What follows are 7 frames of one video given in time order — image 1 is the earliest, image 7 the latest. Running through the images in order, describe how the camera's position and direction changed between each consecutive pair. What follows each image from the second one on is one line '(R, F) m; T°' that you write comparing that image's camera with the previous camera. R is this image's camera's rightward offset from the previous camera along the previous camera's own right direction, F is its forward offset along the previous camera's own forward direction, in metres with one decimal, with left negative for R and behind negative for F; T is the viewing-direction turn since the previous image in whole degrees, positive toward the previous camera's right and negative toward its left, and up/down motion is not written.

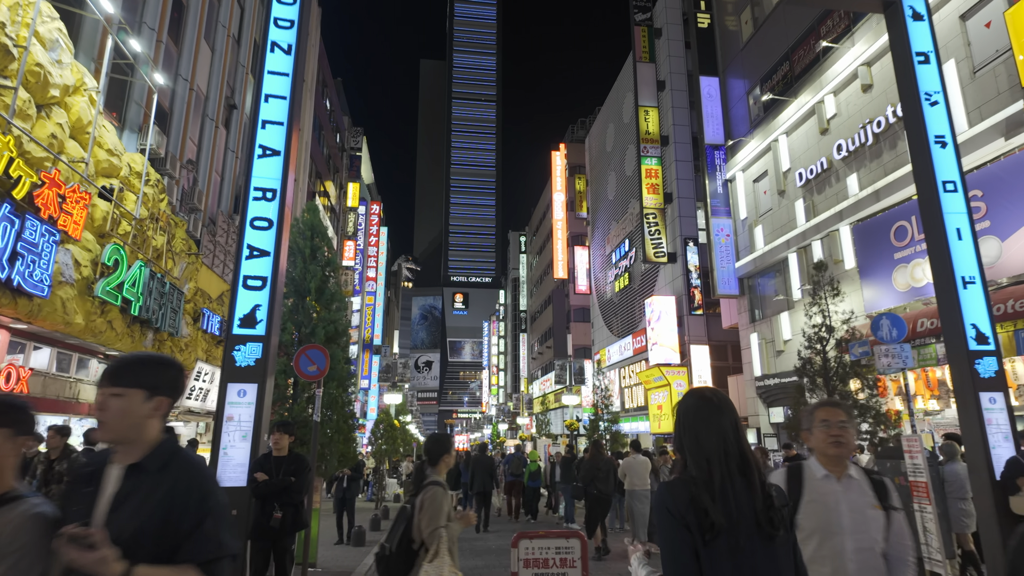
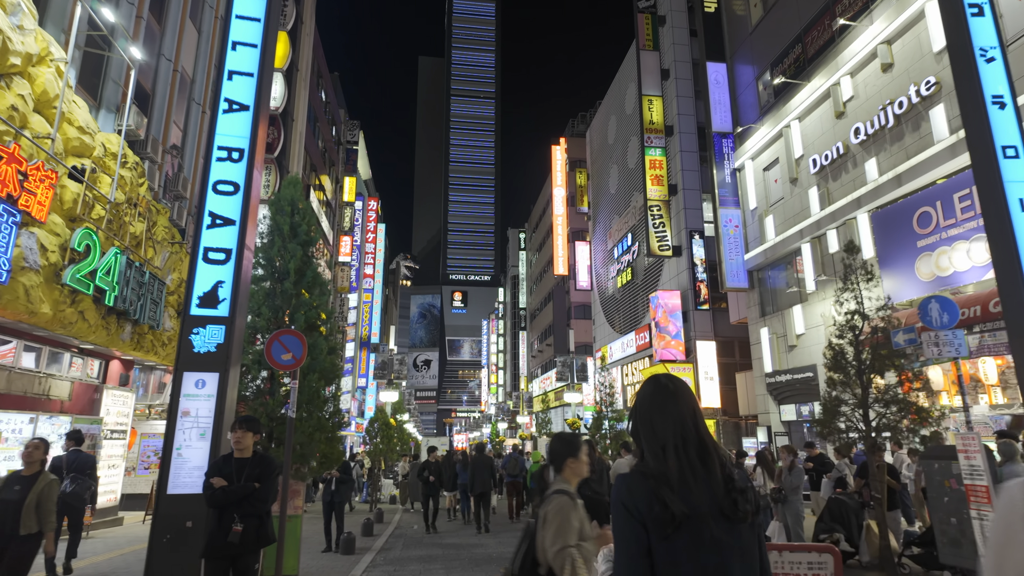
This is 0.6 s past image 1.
(-0.1, +0.9) m; 0°
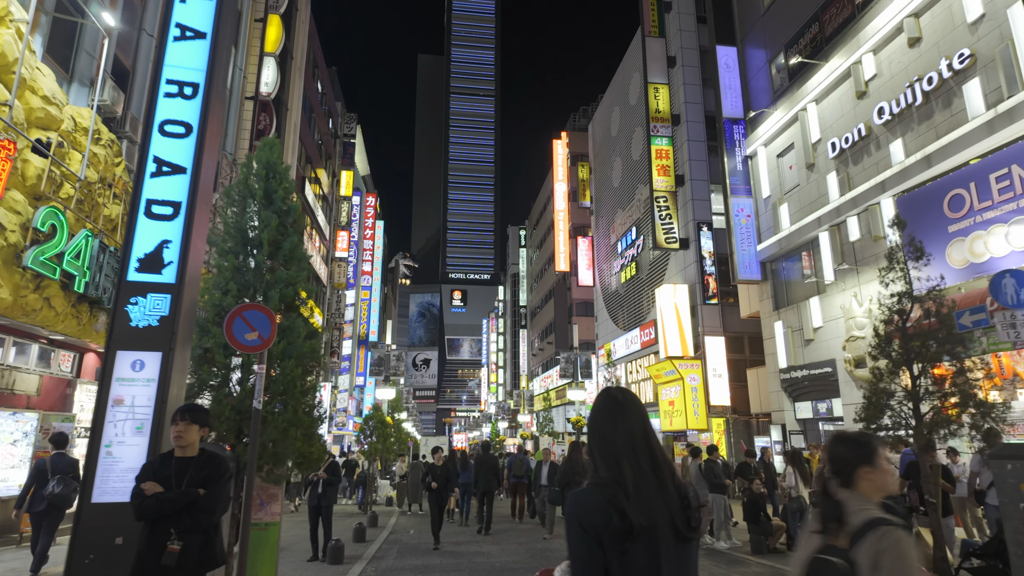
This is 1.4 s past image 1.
(-0.1, +1.0) m; 0°
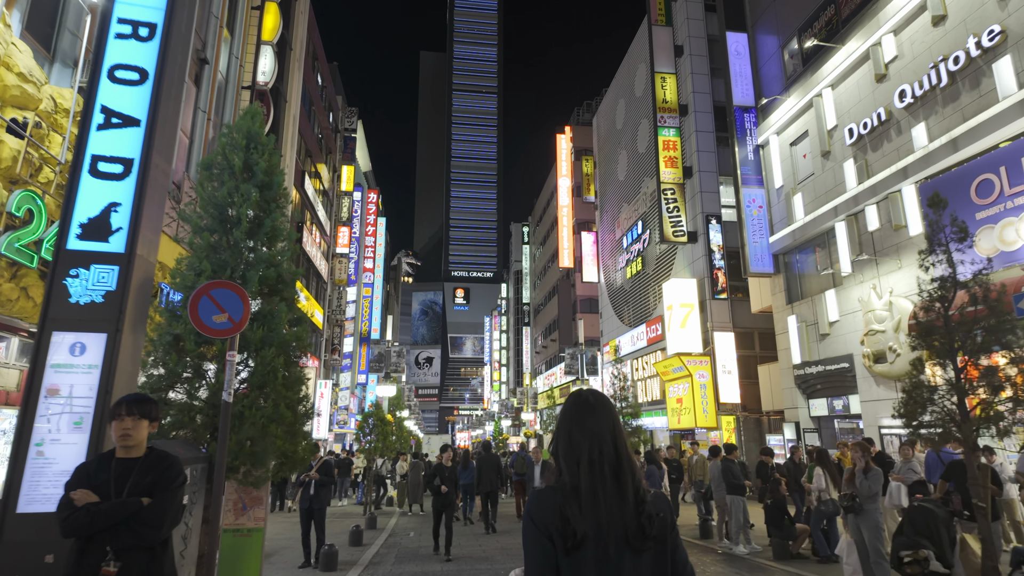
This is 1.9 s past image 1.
(0.0, +0.7) m; 0°
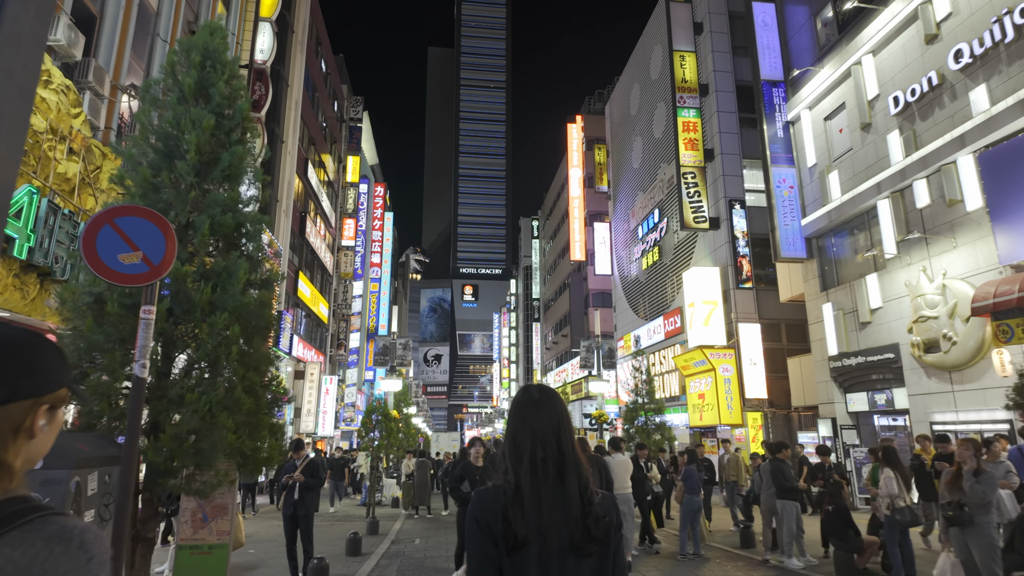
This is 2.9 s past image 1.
(-0.1, +1.3) m; -1°
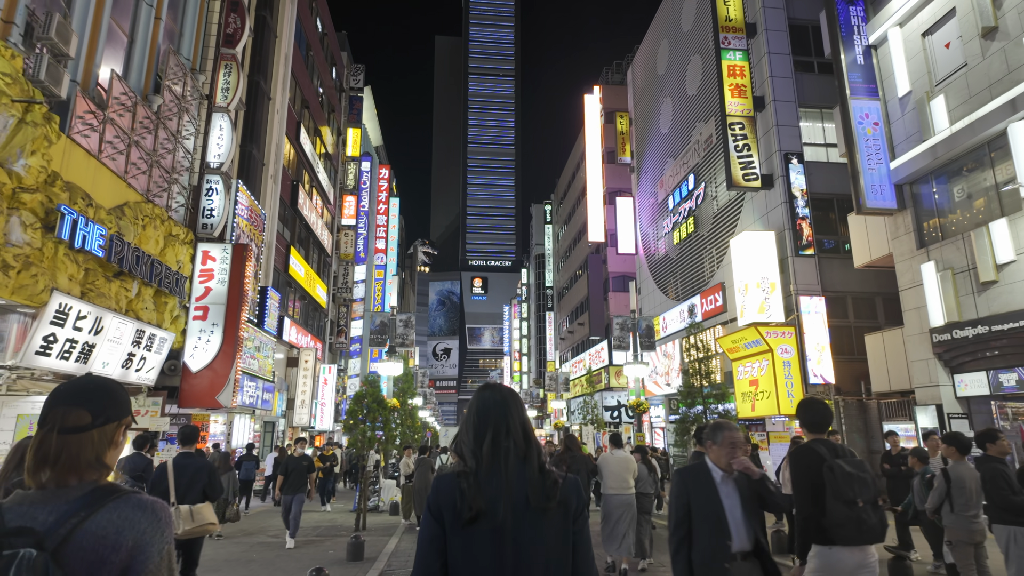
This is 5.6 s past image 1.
(-0.4, +3.5) m; -1°
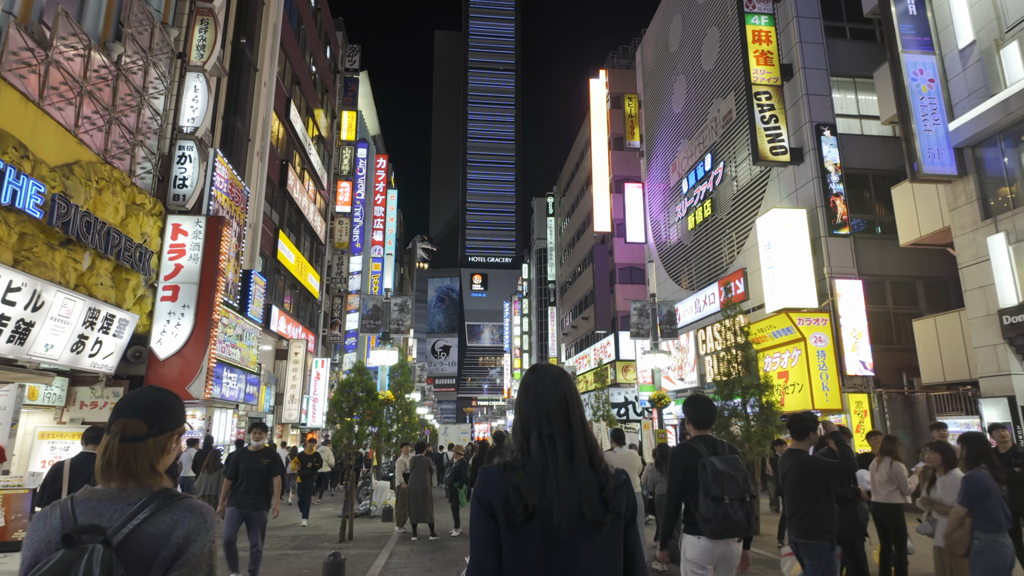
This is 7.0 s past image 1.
(-0.2, +1.8) m; 0°
